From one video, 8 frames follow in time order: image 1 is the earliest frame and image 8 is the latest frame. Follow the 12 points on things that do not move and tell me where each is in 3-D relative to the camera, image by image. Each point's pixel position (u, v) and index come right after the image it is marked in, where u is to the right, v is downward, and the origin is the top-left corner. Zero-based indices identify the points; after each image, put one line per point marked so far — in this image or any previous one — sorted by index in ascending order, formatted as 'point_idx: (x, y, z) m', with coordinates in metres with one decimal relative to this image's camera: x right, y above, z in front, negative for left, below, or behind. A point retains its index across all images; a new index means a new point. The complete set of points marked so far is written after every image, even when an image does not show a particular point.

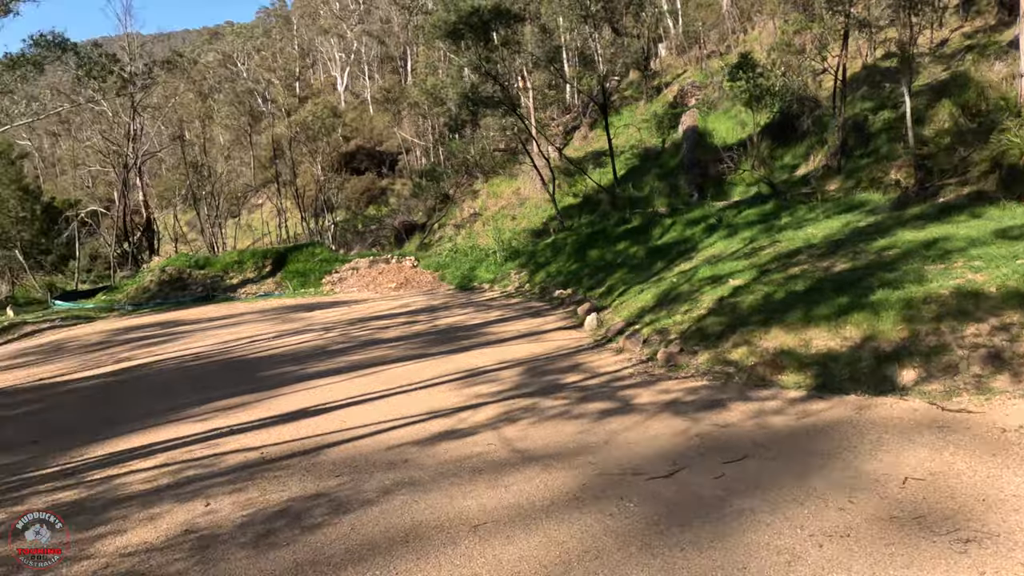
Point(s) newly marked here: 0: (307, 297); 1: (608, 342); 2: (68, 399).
0: (-5.2, -0.2, +19.0) m
1: (+1.1, -0.6, +8.8) m
2: (-4.7, -1.2, +7.8) m
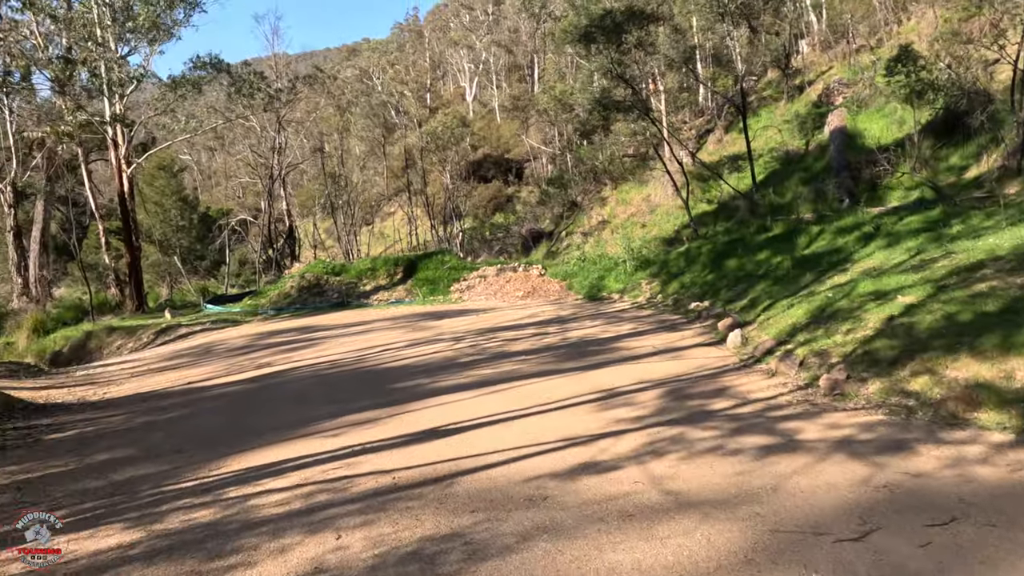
0: (-2.0, -0.4, +19.1) m
1: (+2.6, -0.8, +8.1) m
2: (-3.2, -1.3, +8.1) m
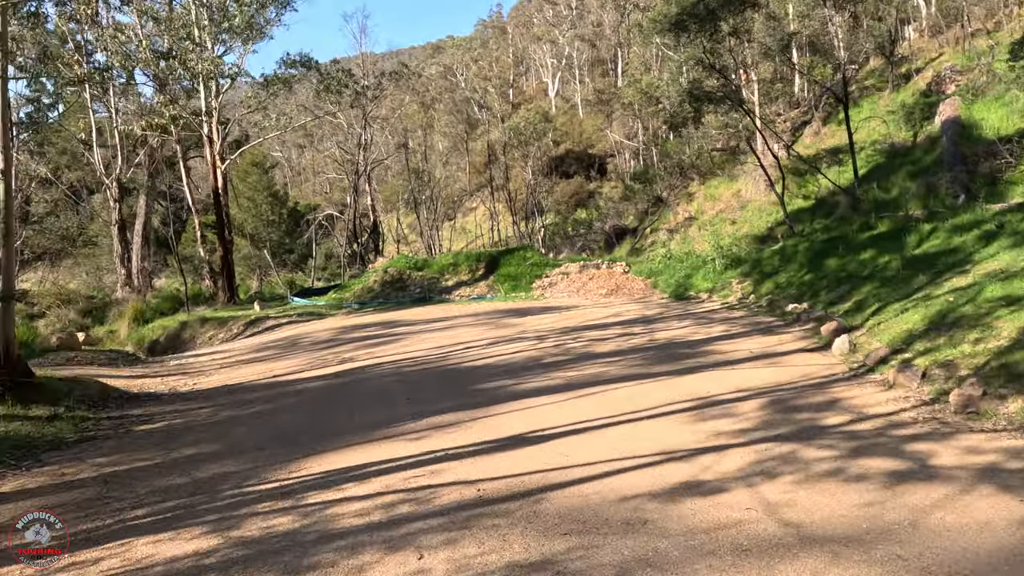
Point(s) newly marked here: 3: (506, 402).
0: (+0.1, -0.3, +18.9) m
1: (+3.5, -0.8, +7.4) m
2: (-2.3, -1.2, +8.0) m
3: (-0.1, -1.1, +7.0) m
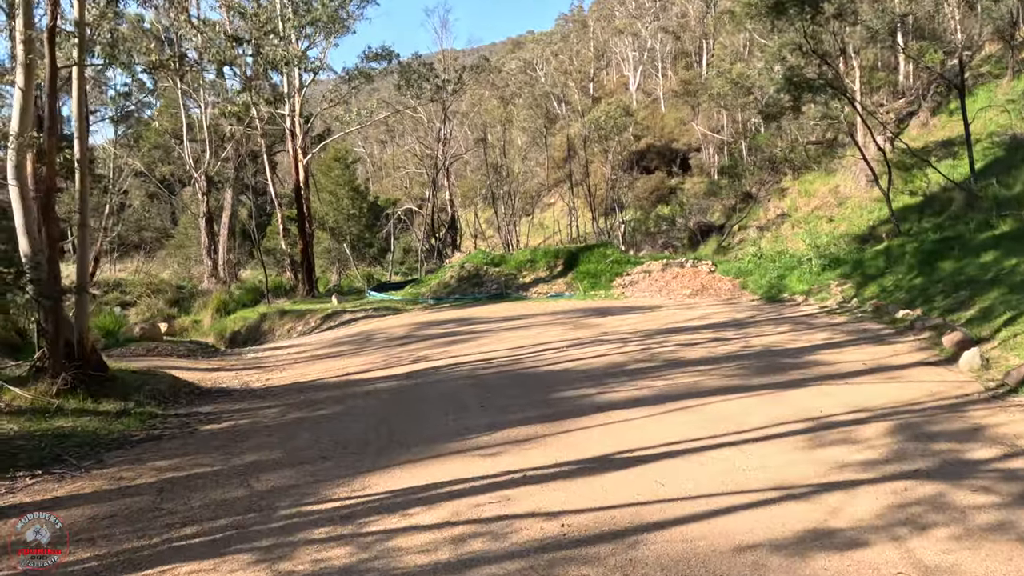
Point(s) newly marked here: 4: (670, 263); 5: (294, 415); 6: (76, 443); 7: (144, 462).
0: (+2.1, -0.3, +18.2) m
1: (+4.3, -0.9, +6.4) m
2: (-1.5, -1.2, +7.6) m
3: (+0.7, -1.1, +6.4) m
4: (+4.2, +0.7, +20.0) m
5: (-2.1, -1.2, +7.2) m
6: (-3.6, -1.3, +6.1) m
7: (-2.8, -1.3, +5.6) m
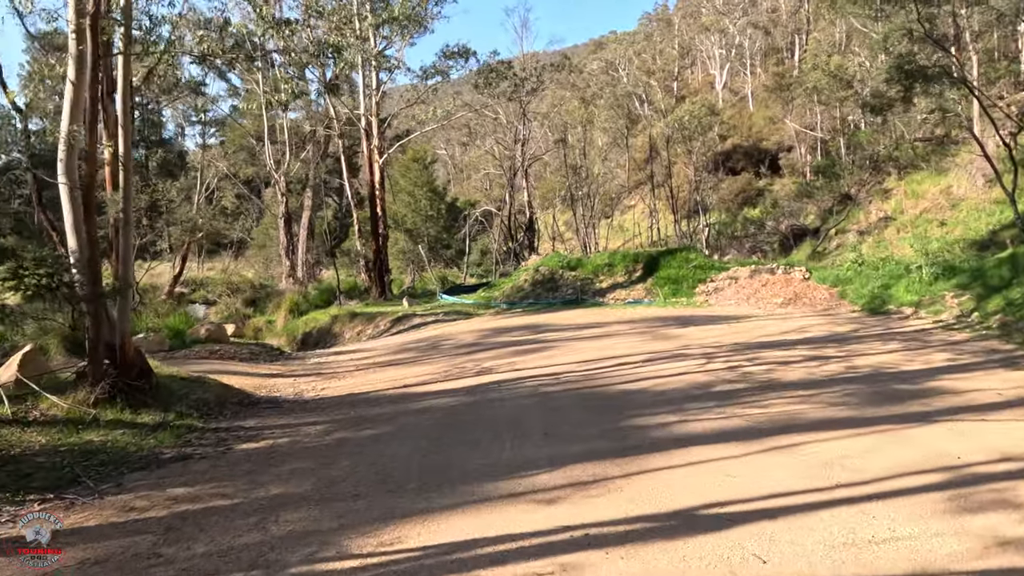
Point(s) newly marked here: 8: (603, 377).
0: (+3.8, -0.4, +17.0) m
1: (+4.7, -1.1, +5.0) m
2: (-0.9, -1.2, +6.9) m
3: (+1.1, -1.2, +5.4) m
4: (+6.2, +0.5, +18.6) m
5: (-1.5, -1.3, +6.6) m
6: (-3.1, -1.3, +5.7) m
7: (-2.4, -1.4, +5.0) m
8: (+1.1, -1.0, +8.7) m
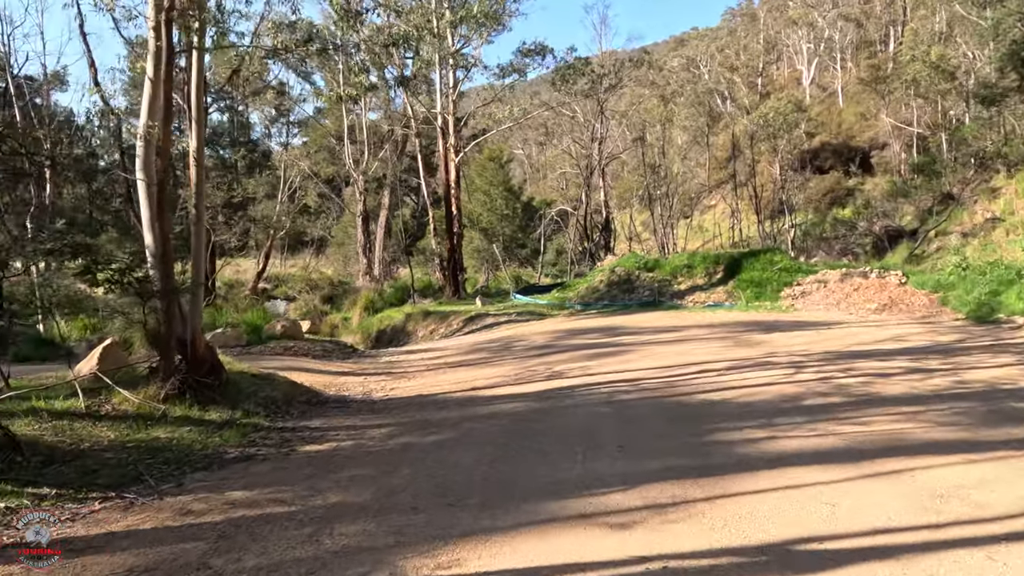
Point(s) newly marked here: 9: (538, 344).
0: (+5.5, -0.5, +16.2) m
1: (+5.2, -1.1, +4.2) m
2: (-0.2, -1.2, +6.6) m
3: (+1.6, -1.2, +4.9) m
4: (+8.0, +0.4, +17.5) m
5: (-0.9, -1.3, +6.3) m
6: (-2.6, -1.3, +5.6) m
7: (-1.9, -1.3, +4.9) m
8: (+1.9, -1.1, +8.2) m
9: (+0.5, -1.0, +13.2) m
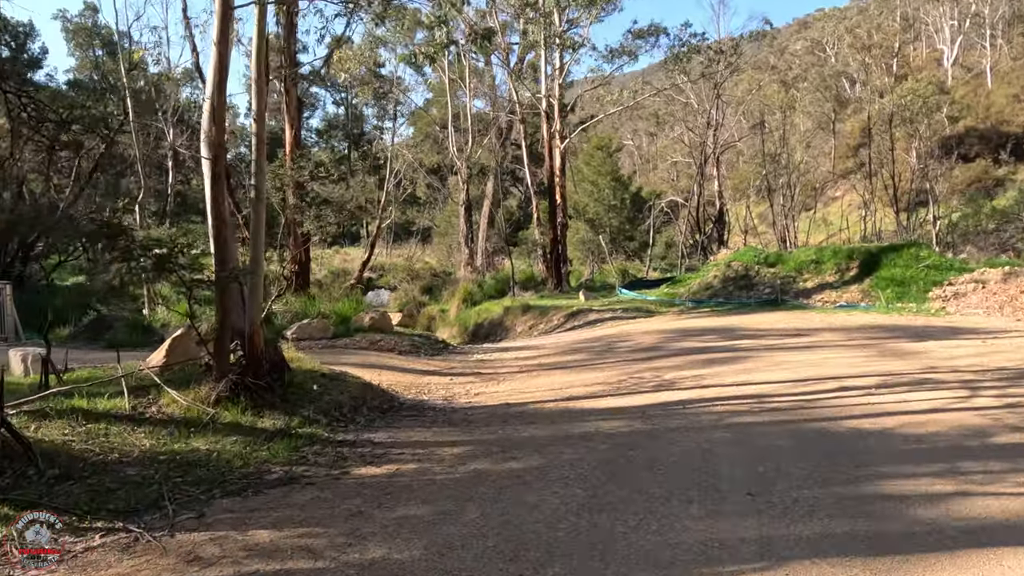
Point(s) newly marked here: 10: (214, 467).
0: (+7.5, -0.5, +14.1) m
1: (+5.5, -1.2, +2.3) m
2: (+0.5, -1.2, +5.4) m
3: (+2.1, -1.2, +3.5) m
4: (+10.2, +0.3, +15.0) m
5: (-0.3, -1.2, +5.2) m
6: (-2.0, -1.2, +4.7) m
7: (-1.4, -1.3, +4.0) m
8: (+2.8, -1.1, +6.7) m
9: (+2.1, -0.9, +11.9) m
10: (-2.0, -1.2, +4.9) m
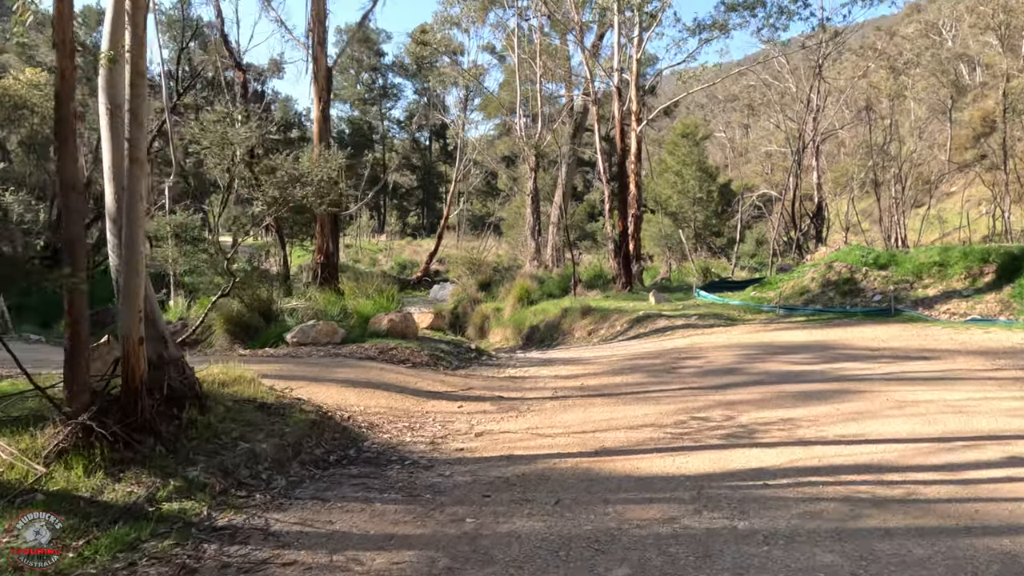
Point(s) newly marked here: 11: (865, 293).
0: (+8.2, -0.7, +11.0) m
1: (+4.9, -1.4, -0.5) m
2: (+0.2, -1.3, +3.1) m
3: (+1.6, -1.4, +1.1) m
4: (+11.0, +0.1, +11.6) m
5: (-0.5, -1.3, +3.1) m
6: (-2.3, -1.2, +2.8) m
7: (-1.8, -1.3, +2.0) m
8: (+2.7, -1.2, +4.2) m
9: (+2.6, -1.0, +9.4) m
10: (-2.2, -1.2, +3.0) m
11: (+7.3, -0.1, +15.3) m
